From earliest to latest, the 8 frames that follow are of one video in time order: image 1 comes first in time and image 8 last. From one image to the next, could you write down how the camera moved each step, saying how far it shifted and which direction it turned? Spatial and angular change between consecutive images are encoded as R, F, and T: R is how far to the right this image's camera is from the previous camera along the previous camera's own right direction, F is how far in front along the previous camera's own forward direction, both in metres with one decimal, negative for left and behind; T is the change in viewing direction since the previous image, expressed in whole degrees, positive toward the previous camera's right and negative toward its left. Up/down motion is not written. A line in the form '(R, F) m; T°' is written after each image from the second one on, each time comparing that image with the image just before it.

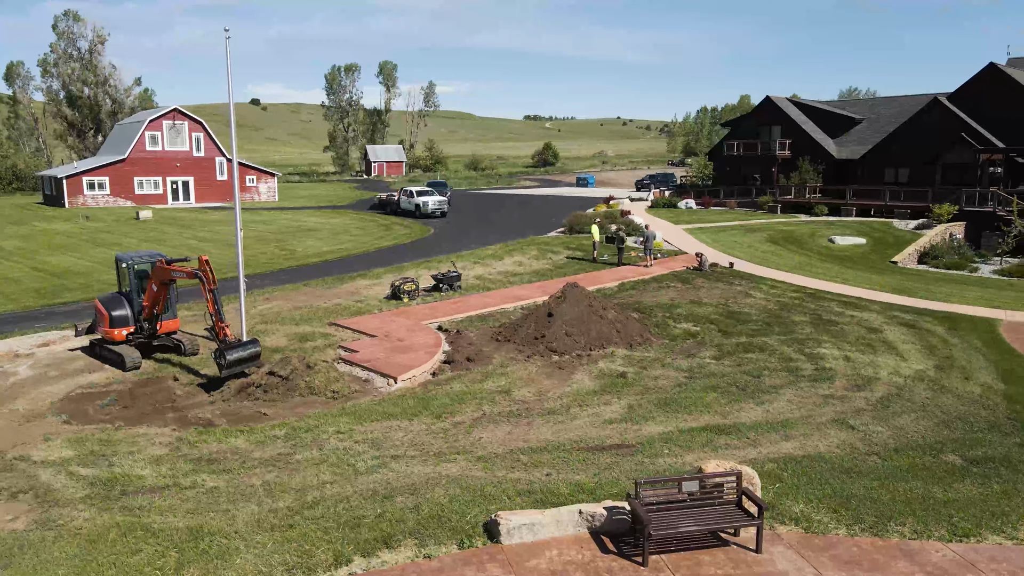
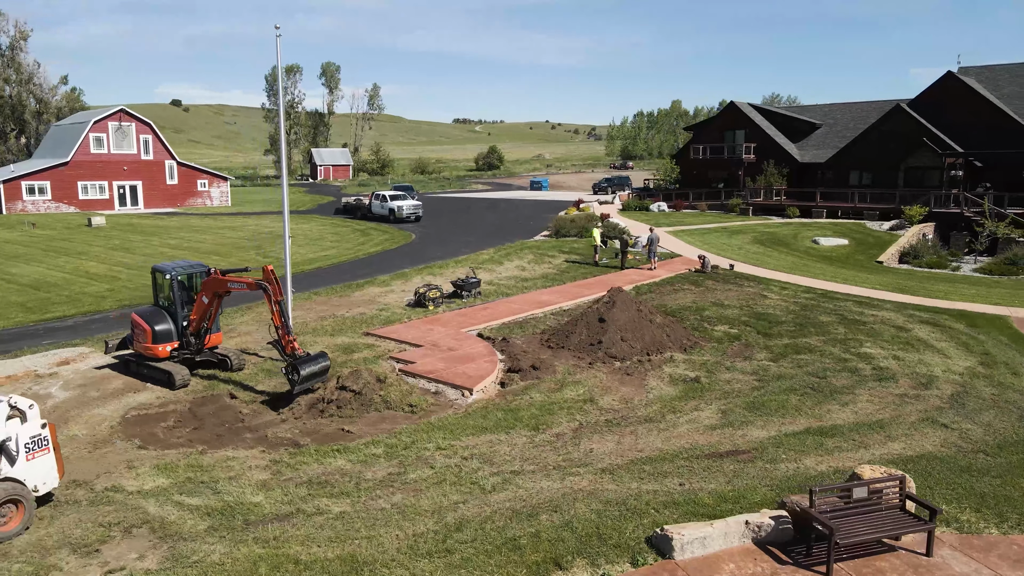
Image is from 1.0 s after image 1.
(-2.8, +0.4) m; +5°
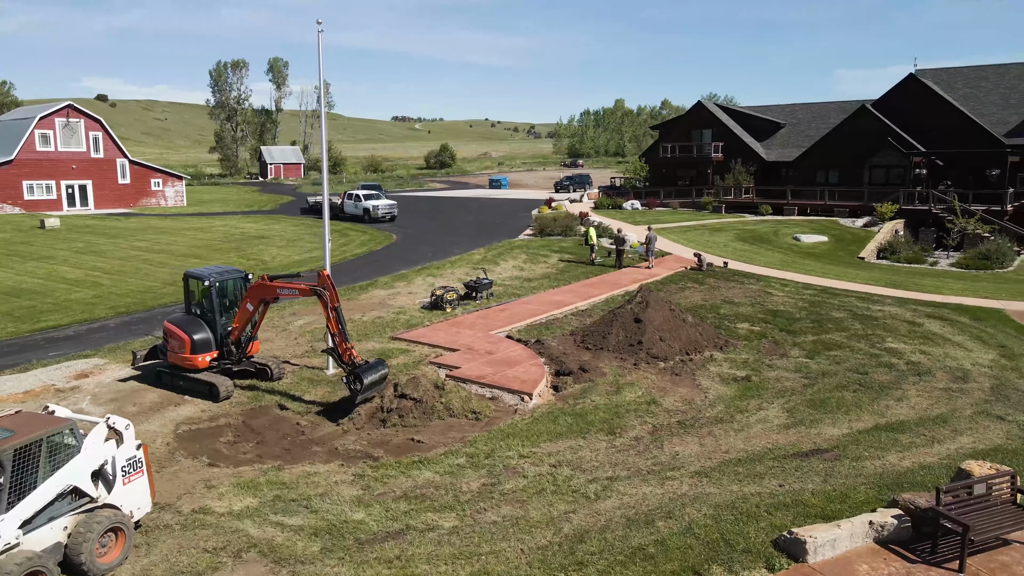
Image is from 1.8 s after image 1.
(-2.2, +0.3) m; +4°
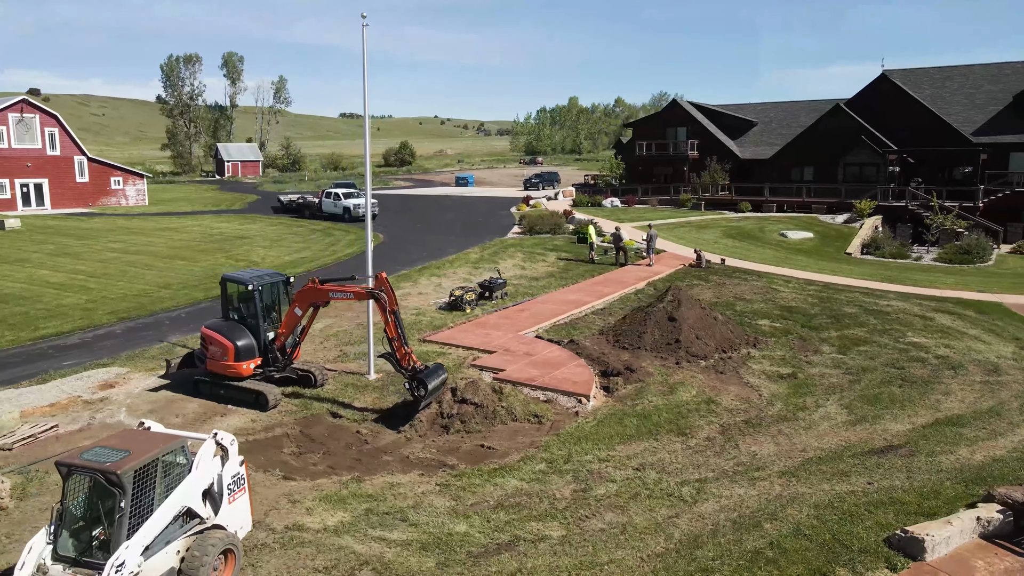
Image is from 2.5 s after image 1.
(-1.9, +0.3) m; +4°
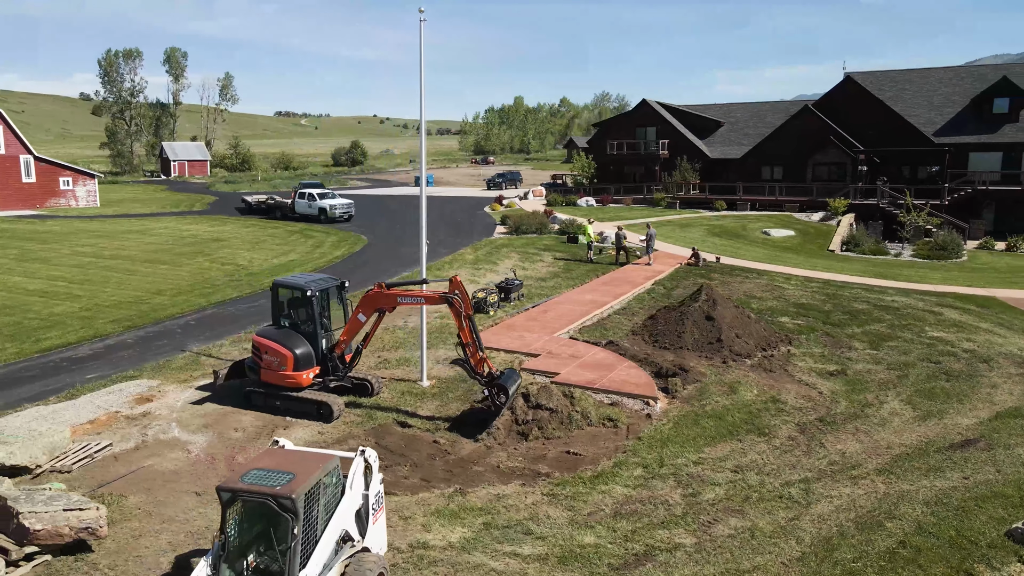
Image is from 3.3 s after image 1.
(-2.2, +0.4) m; +4°
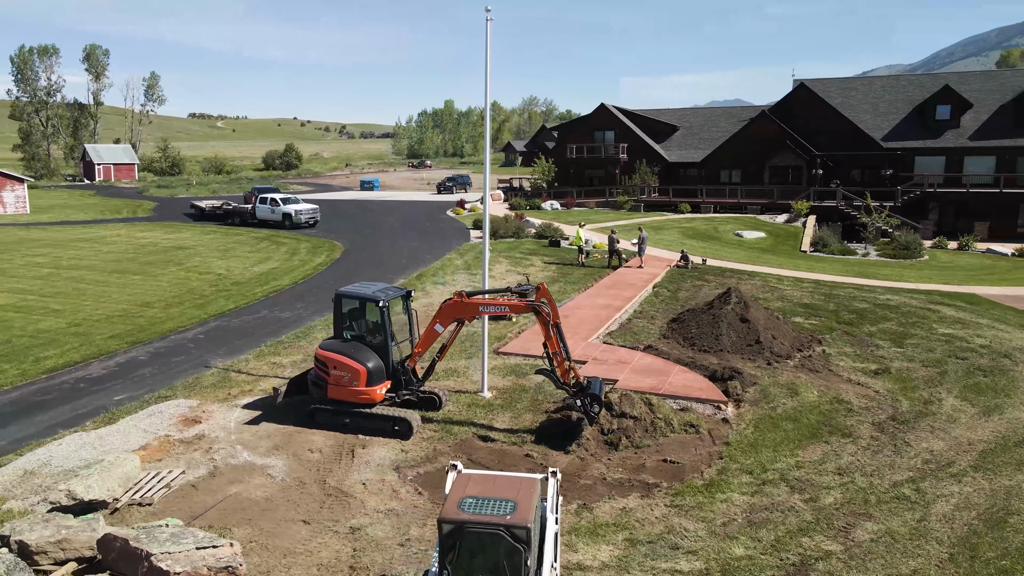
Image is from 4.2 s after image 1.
(-2.6, +0.5) m; +6°
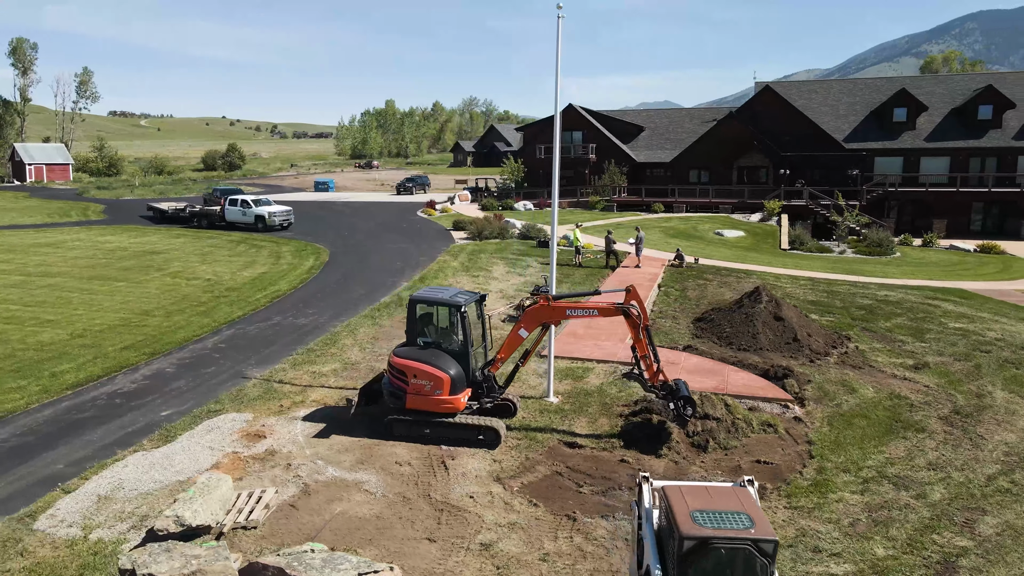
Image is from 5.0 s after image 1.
(-2.4, +0.4) m; +5°
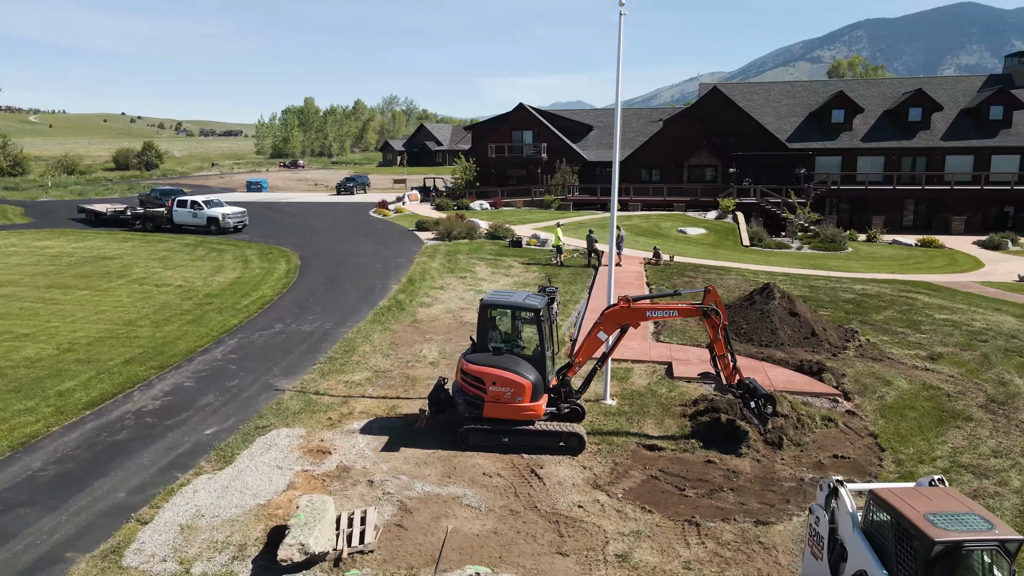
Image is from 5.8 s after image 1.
(-2.5, +0.4) m; +6°
